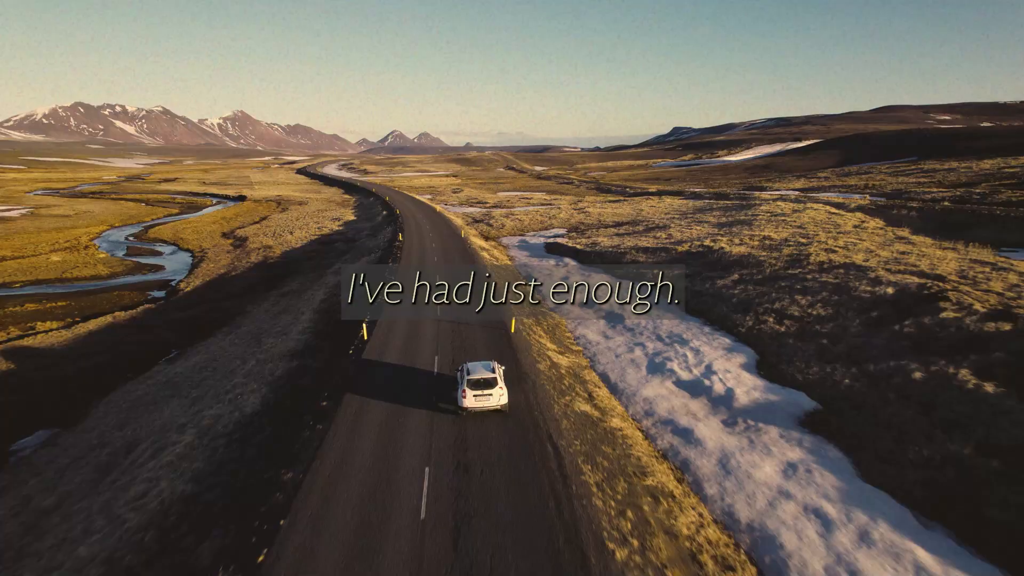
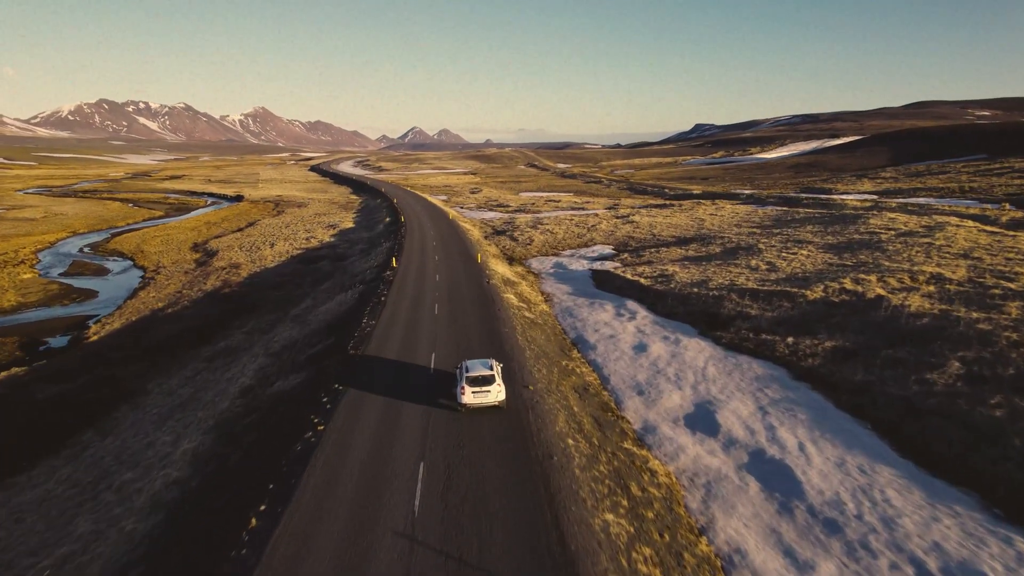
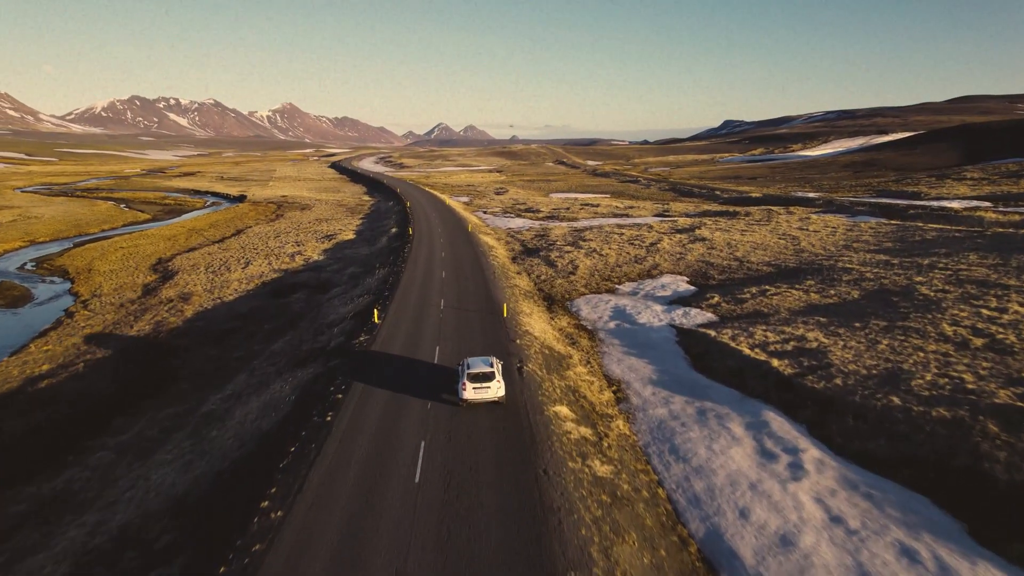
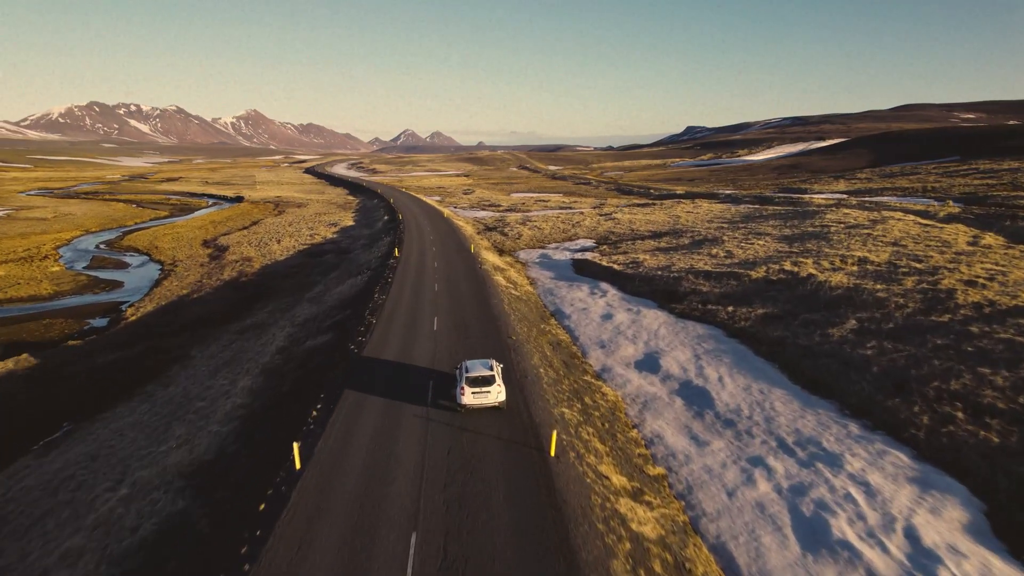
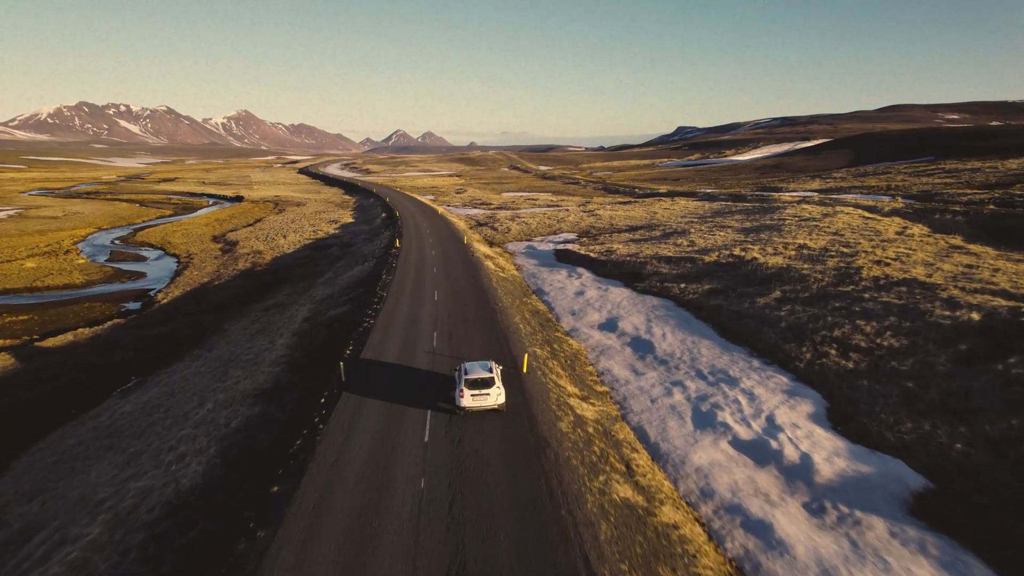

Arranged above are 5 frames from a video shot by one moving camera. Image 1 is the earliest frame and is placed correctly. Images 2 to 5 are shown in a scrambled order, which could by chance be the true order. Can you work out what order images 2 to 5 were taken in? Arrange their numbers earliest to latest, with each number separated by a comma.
5, 4, 2, 3
